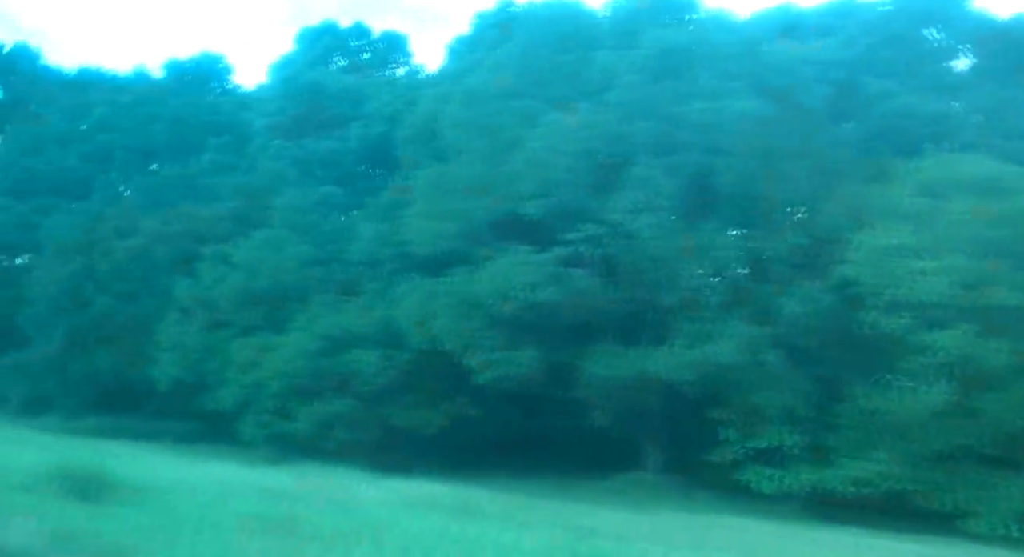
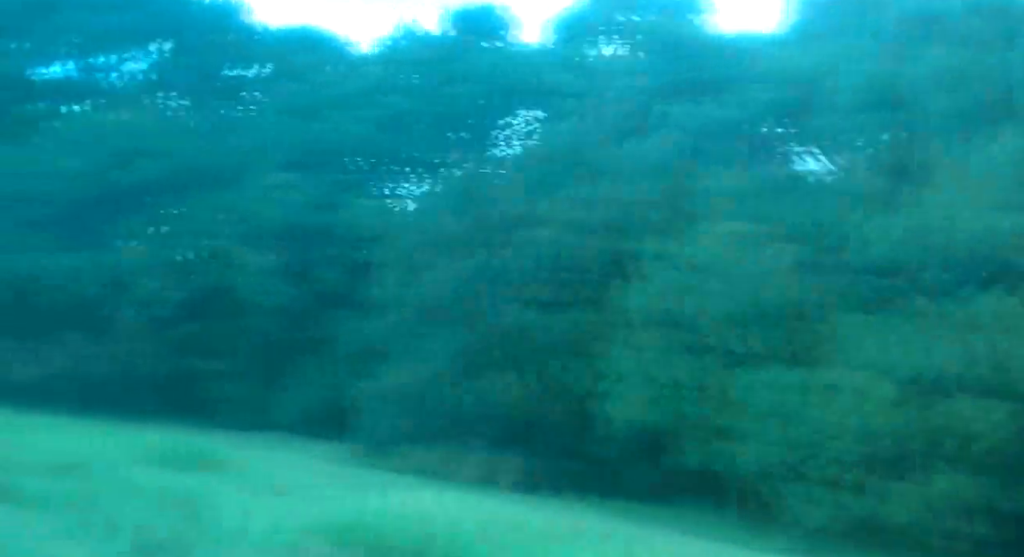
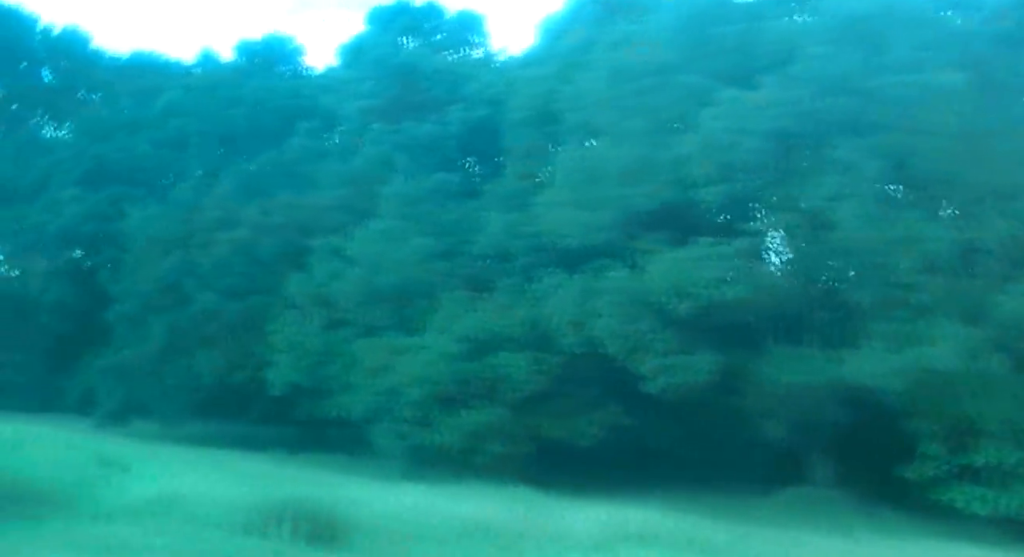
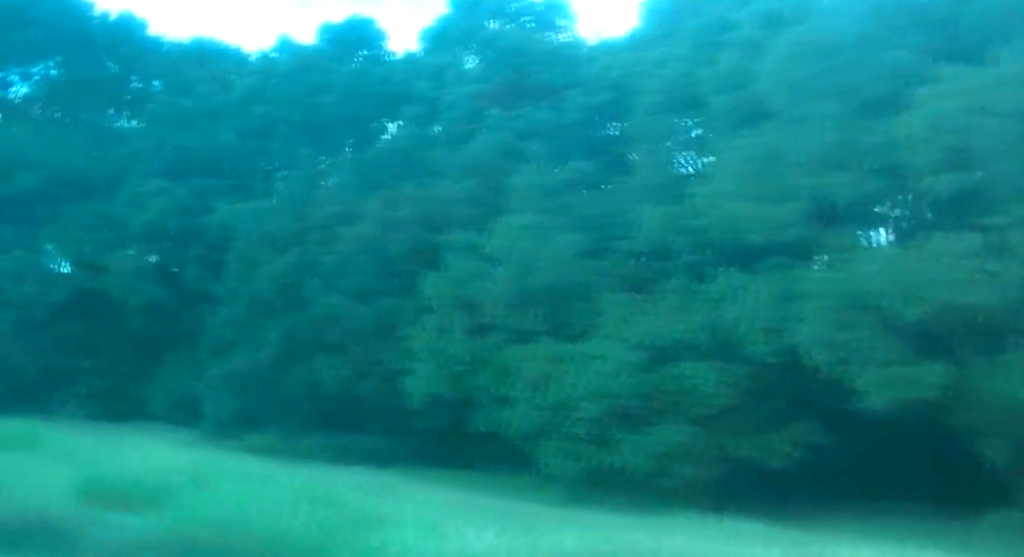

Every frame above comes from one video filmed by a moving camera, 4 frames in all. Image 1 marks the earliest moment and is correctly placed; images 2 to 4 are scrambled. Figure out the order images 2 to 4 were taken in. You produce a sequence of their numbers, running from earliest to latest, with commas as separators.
3, 4, 2
